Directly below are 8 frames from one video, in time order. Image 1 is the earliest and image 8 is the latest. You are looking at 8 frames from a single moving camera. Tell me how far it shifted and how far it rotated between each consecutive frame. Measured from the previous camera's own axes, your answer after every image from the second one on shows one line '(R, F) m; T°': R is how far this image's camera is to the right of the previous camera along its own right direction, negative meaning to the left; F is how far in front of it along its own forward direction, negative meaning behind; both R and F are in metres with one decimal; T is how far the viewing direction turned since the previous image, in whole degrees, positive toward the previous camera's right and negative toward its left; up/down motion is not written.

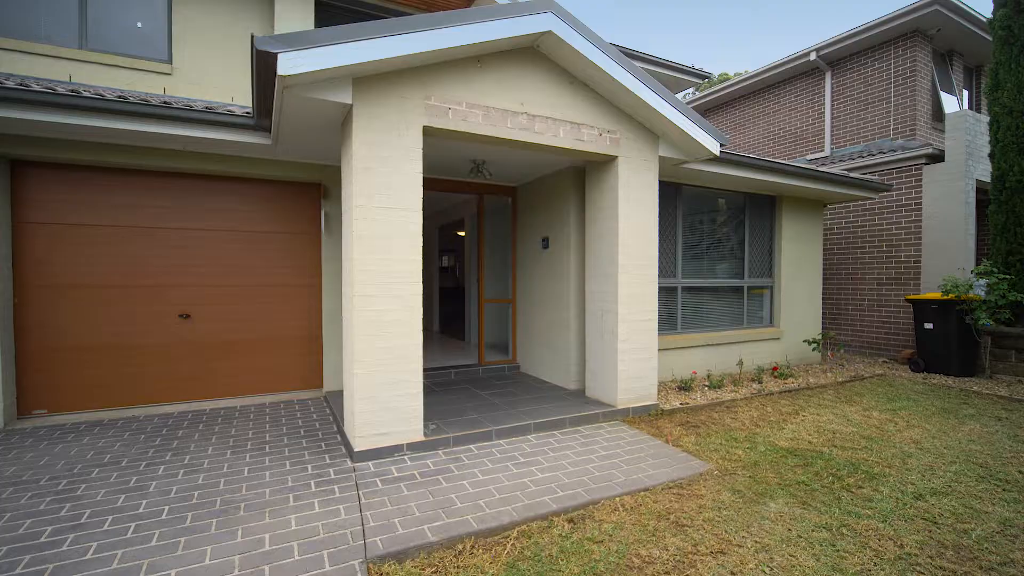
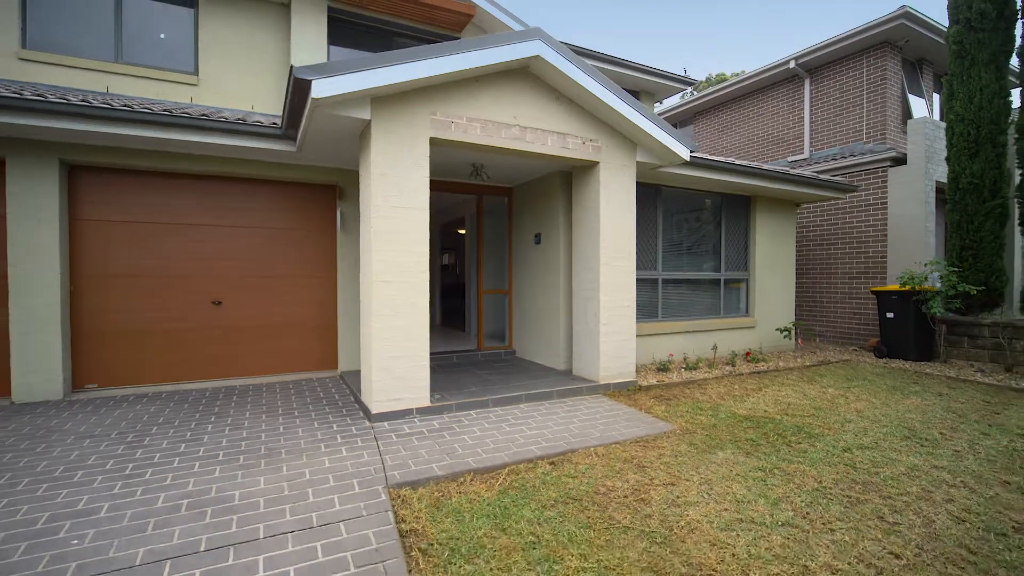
(+0.1, -0.7) m; 0°
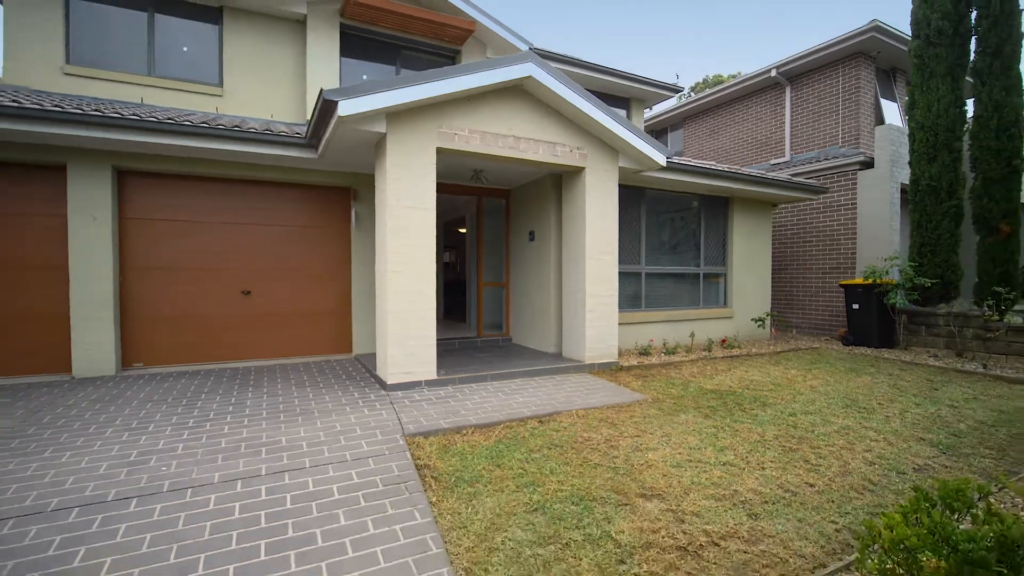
(+0.1, -0.7) m; 0°
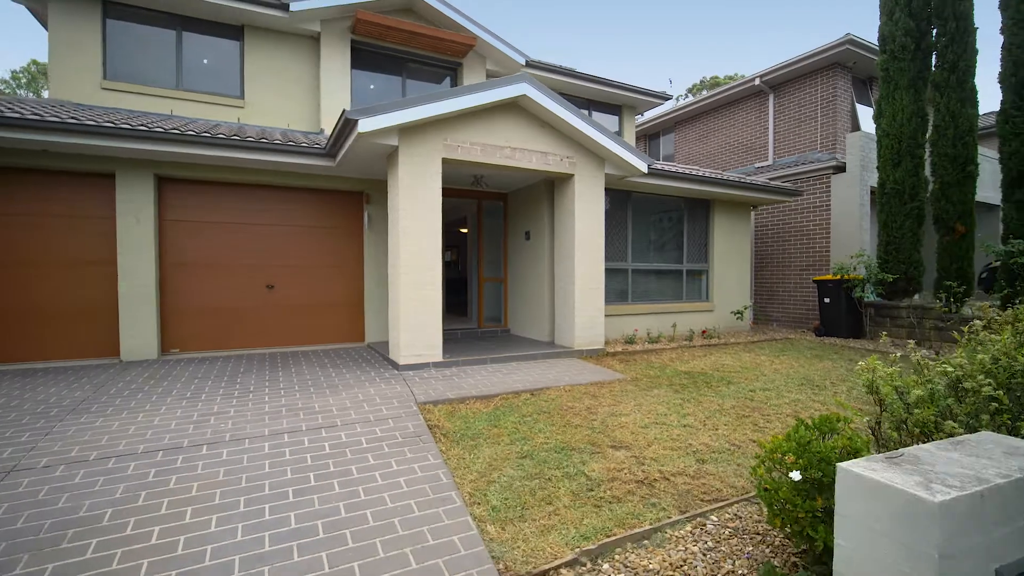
(0.0, -0.7) m; 0°
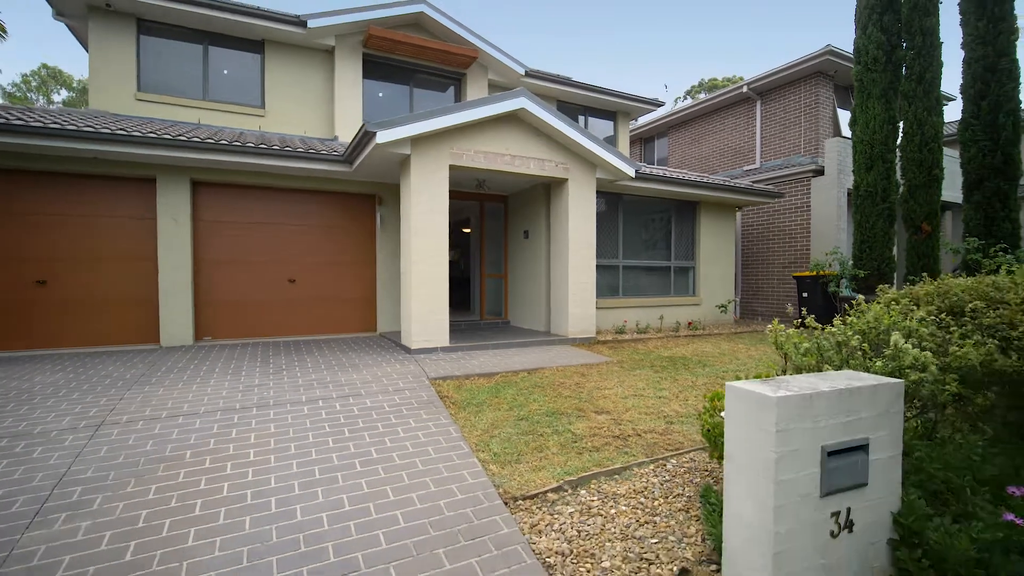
(0.0, -0.7) m; 0°
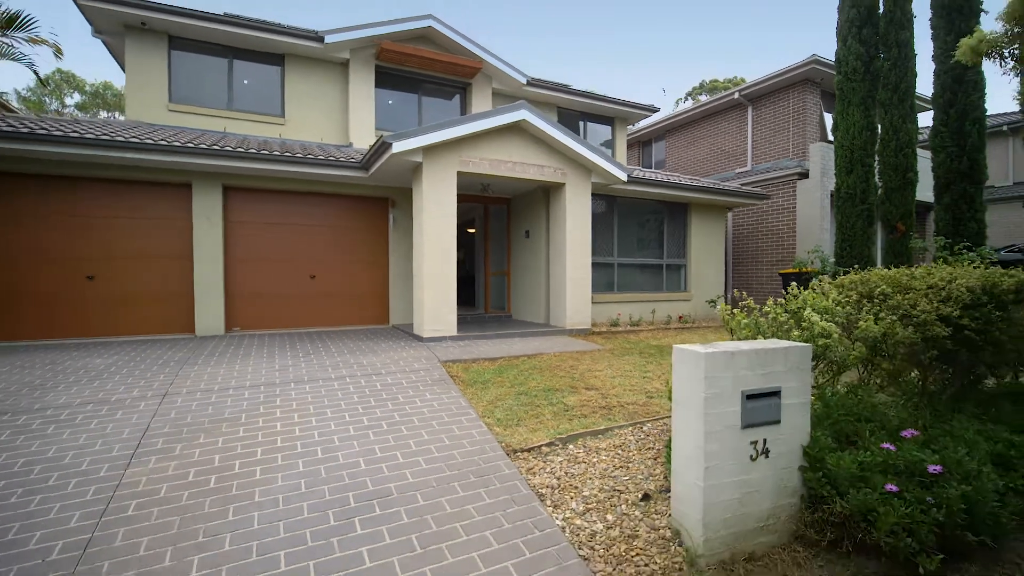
(0.0, -0.7) m; 0°
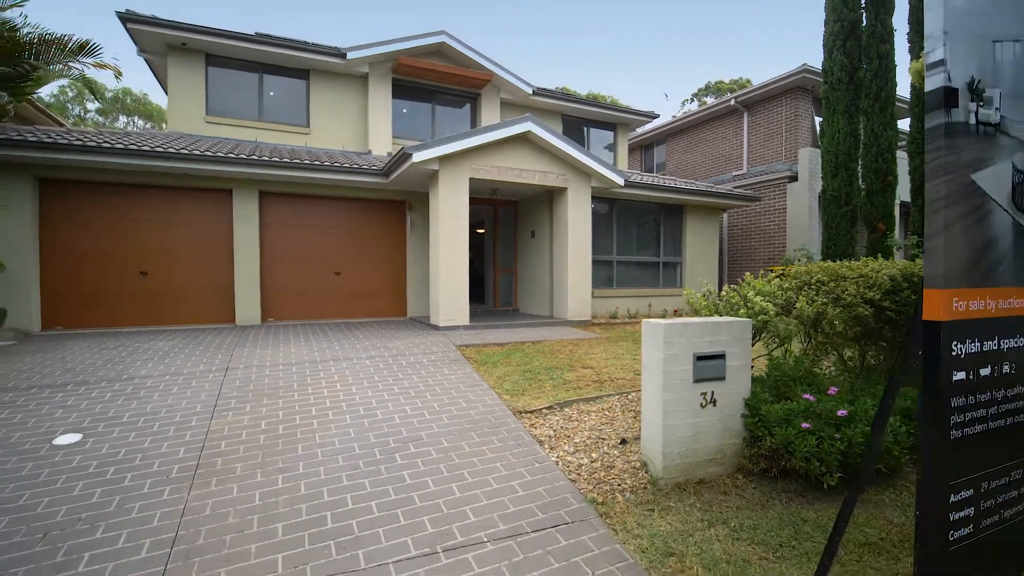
(0.0, -0.9) m; -1°
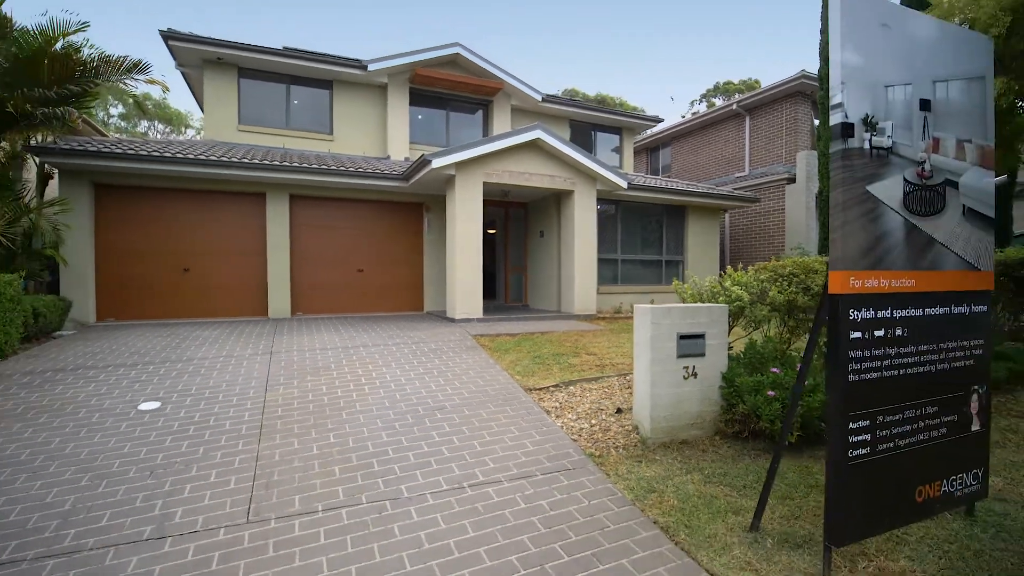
(0.0, -0.7) m; -1°
